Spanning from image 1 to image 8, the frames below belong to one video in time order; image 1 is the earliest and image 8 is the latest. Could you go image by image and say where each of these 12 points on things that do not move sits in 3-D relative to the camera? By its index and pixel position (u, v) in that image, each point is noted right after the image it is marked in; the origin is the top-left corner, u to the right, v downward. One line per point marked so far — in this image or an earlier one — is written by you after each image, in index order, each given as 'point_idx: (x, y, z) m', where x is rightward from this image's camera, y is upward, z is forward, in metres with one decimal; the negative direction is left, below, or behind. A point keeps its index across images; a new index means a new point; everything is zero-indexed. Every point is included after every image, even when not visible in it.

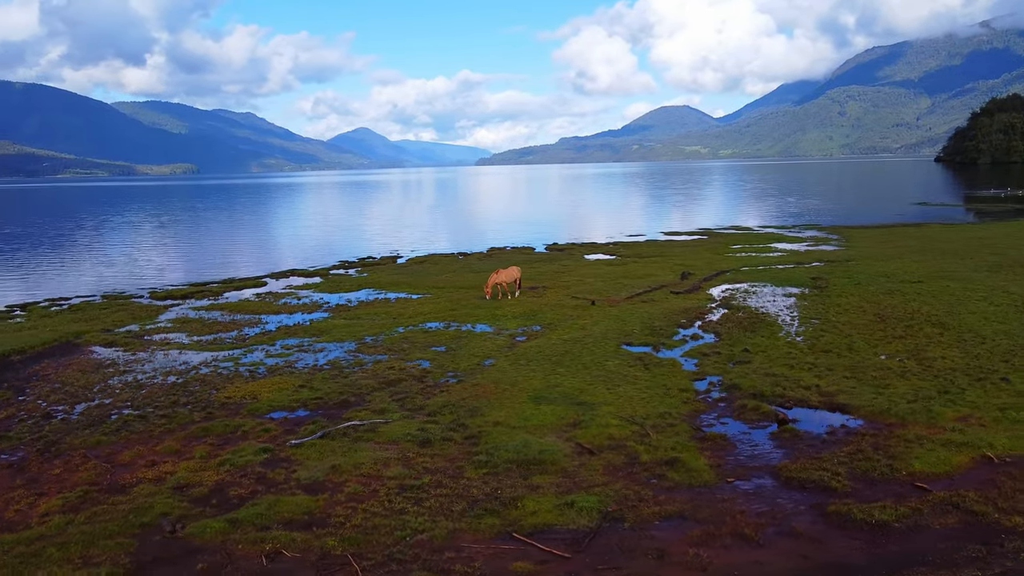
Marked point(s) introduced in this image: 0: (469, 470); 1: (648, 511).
0: (-0.9, -3.9, +17.6) m
1: (+2.6, -4.2, +15.4) m
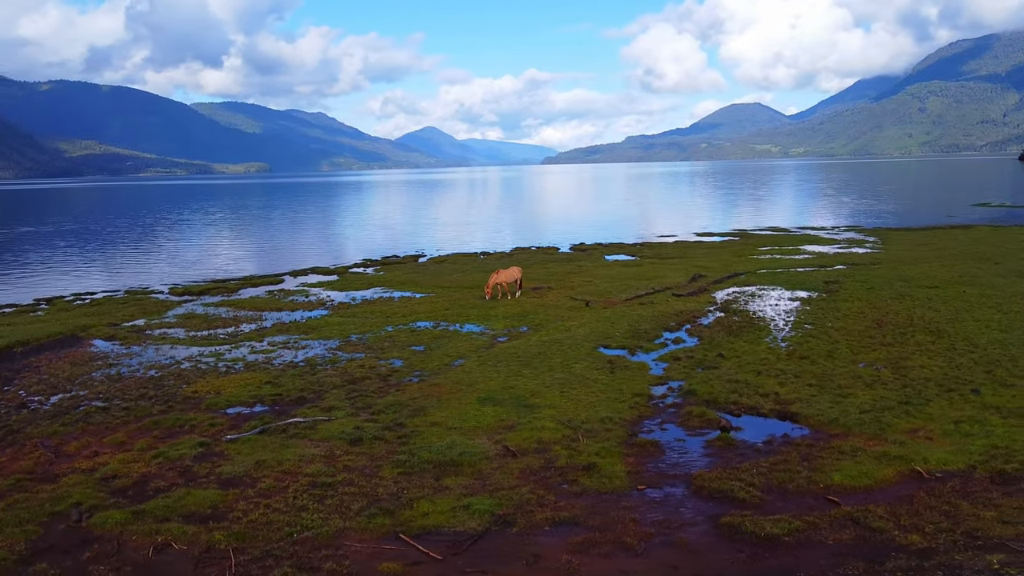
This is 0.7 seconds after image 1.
0: (-2.8, -4.0, +17.8) m
1: (+0.6, -4.3, +15.3) m
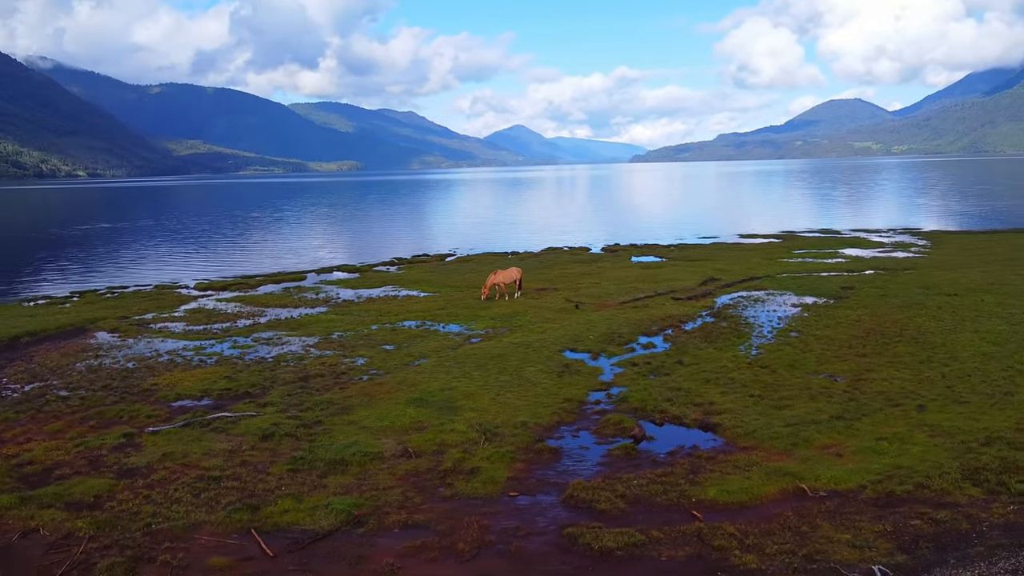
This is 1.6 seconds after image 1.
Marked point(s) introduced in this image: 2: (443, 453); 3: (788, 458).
0: (-5.2, -4.0, +18.2) m
1: (-2.2, -4.4, +15.5) m
2: (-1.6, -3.8, +18.9) m
3: (+6.1, -3.8, +18.0) m
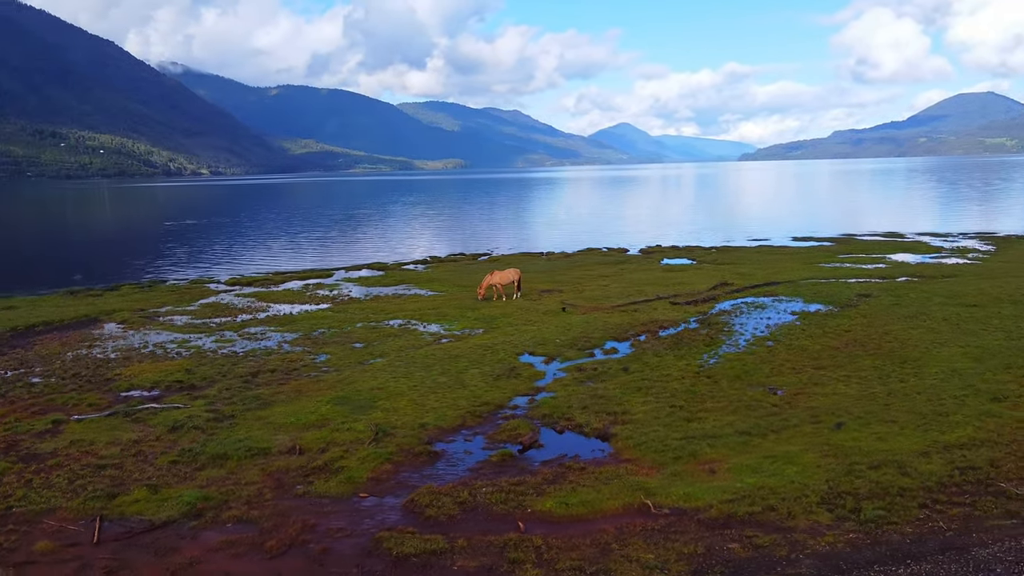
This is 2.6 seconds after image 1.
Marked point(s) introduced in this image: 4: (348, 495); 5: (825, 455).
0: (-8.1, -4.0, +19.0) m
1: (-5.4, -4.4, +15.9) m
2: (-4.4, -3.8, +19.2) m
3: (+3.1, -3.9, +17.4) m
4: (-3.4, -4.3, +16.9) m
5: (+6.9, -3.7, +18.1) m
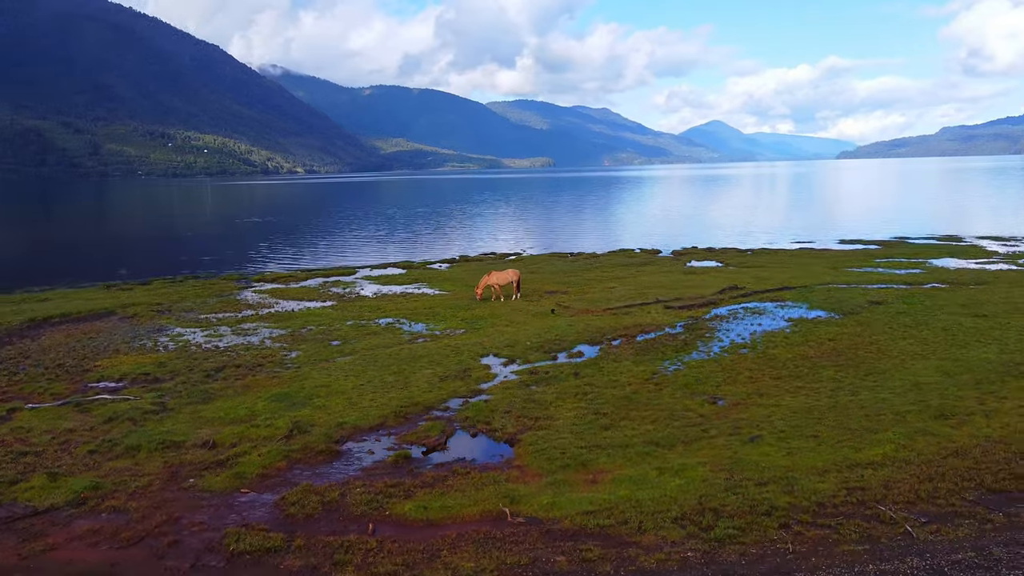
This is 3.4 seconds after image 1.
0: (-10.4, -3.9, +20.0) m
1: (-8.1, -4.4, +16.6) m
2: (-6.8, -3.8, +19.8) m
3: (+0.5, -4.0, +17.2) m
4: (-6.0, -4.3, +17.3) m
5: (+4.4, -3.9, +17.4) m
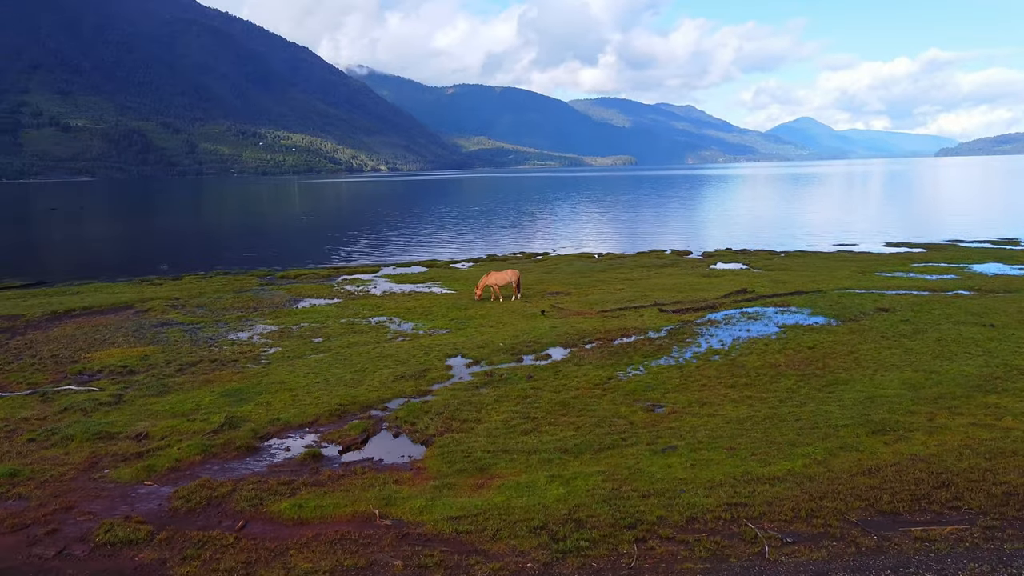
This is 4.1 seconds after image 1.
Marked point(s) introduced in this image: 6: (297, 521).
0: (-12.5, -3.8, +21.0) m
1: (-10.5, -4.3, +17.4) m
2: (-8.8, -3.8, +20.5) m
3: (-1.8, -4.1, +17.2) m
4: (-8.3, -4.3, +17.9) m
5: (+2.1, -4.0, +17.1) m
6: (-4.1, -4.4, +15.5) m
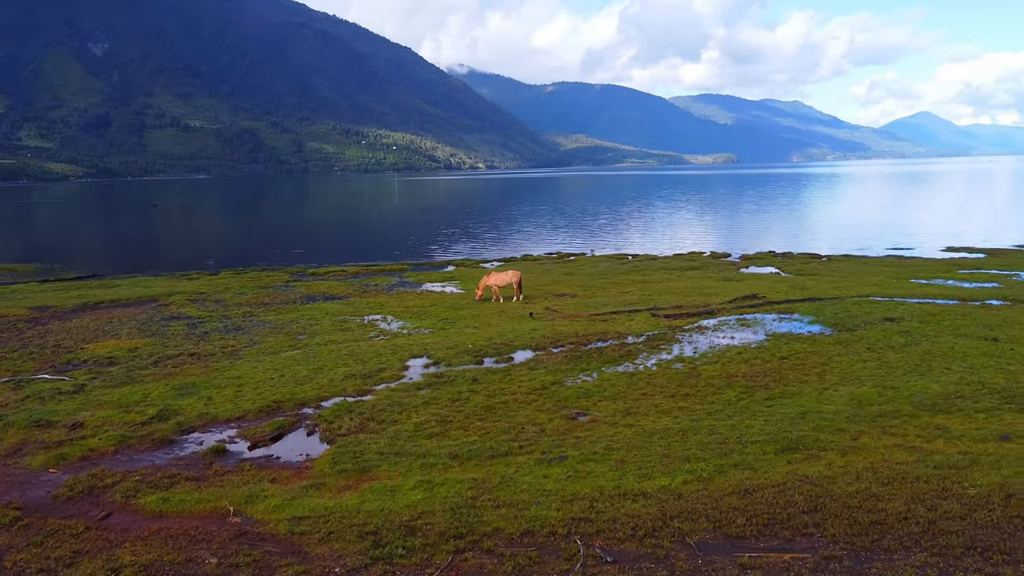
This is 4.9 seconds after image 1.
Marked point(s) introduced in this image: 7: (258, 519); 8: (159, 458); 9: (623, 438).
0: (-14.7, -3.6, +22.5) m
1: (-13.1, -4.2, +18.7) m
2: (-11.1, -3.7, +21.5) m
3: (-4.5, -4.2, +17.4) m
4: (-10.9, -4.2, +18.9) m
5: (-0.7, -4.1, +16.9) m
6: (-7.0, -4.4, +16.0) m
7: (-4.9, -4.4, +15.6) m
8: (-8.4, -4.1, +19.4) m
9: (+2.8, -3.6, +20.0) m
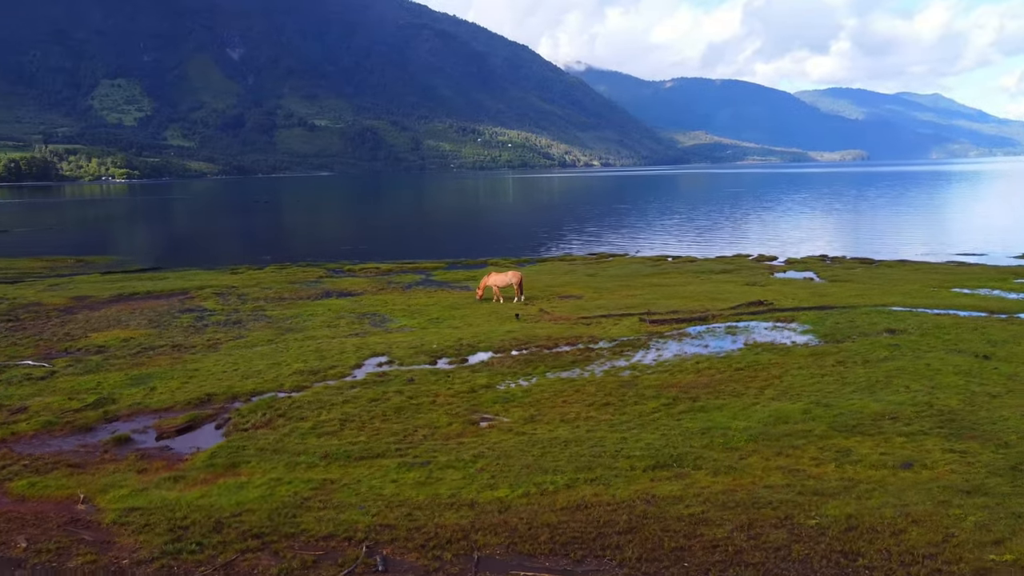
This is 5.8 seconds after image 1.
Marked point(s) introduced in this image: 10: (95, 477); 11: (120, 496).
0: (-17.0, -3.4, +24.4) m
1: (-16.0, -4.0, +20.5) m
2: (-13.6, -3.5, +23.0) m
3: (-7.7, -4.1, +18.1) m
4: (-13.7, -4.0, +20.4) m
5: (-3.9, -4.2, +17.0) m
6: (-10.3, -4.4, +17.0) m
7: (-8.3, -4.4, +16.3) m
8: (-11.2, -4.0, +20.6) m
9: (-0.1, -3.8, +19.6) m
10: (-9.0, -4.2, +18.0) m
11: (-8.0, -4.3, +16.7) m
